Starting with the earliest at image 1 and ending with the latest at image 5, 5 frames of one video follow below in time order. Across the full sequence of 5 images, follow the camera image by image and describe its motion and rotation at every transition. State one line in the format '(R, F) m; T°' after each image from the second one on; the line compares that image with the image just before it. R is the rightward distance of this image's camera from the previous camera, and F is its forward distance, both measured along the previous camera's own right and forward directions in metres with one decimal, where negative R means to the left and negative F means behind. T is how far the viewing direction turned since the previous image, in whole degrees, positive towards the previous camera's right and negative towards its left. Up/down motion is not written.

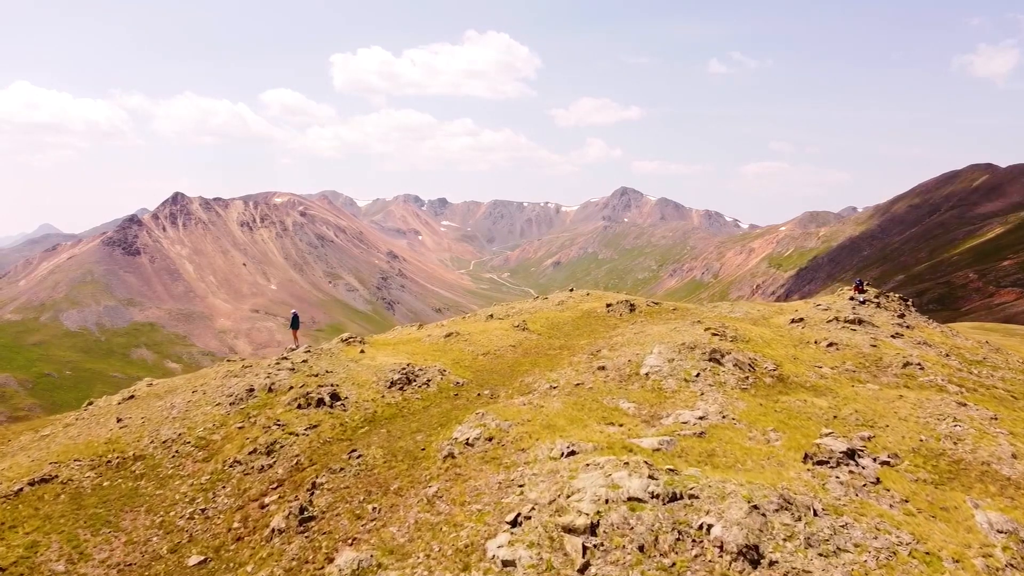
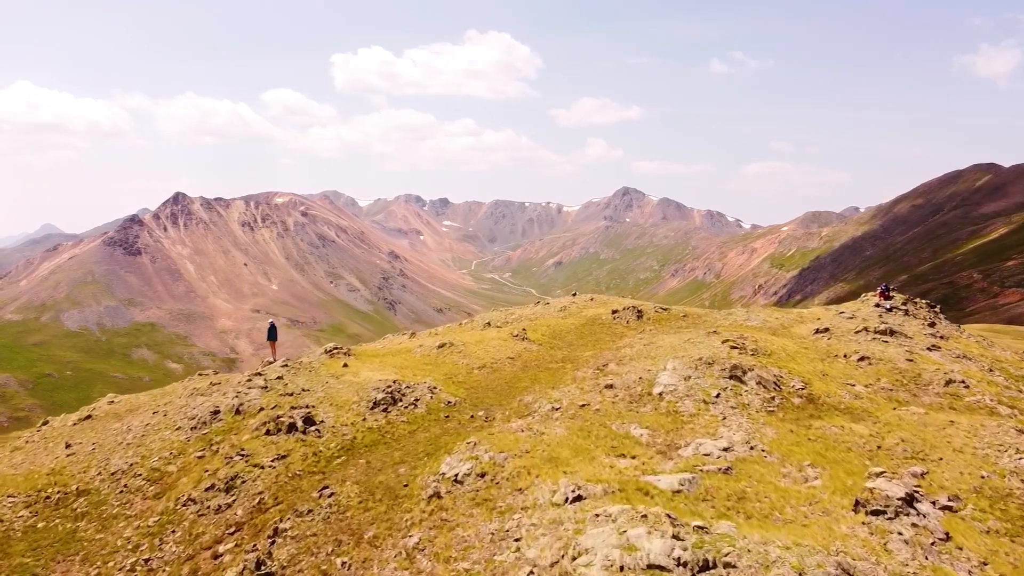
(+0.2, +2.9) m; 0°
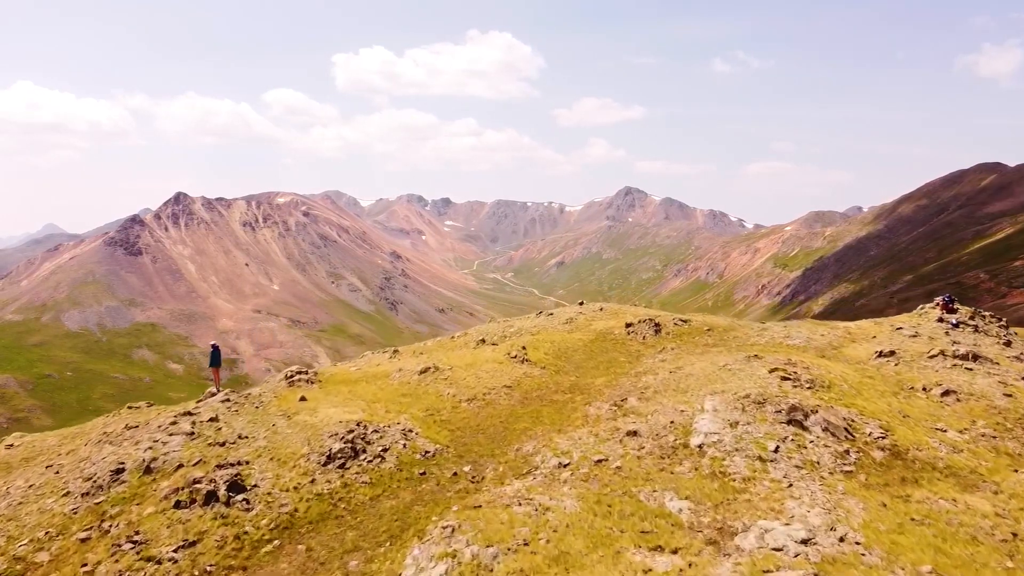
(+0.3, +5.5) m; 0°
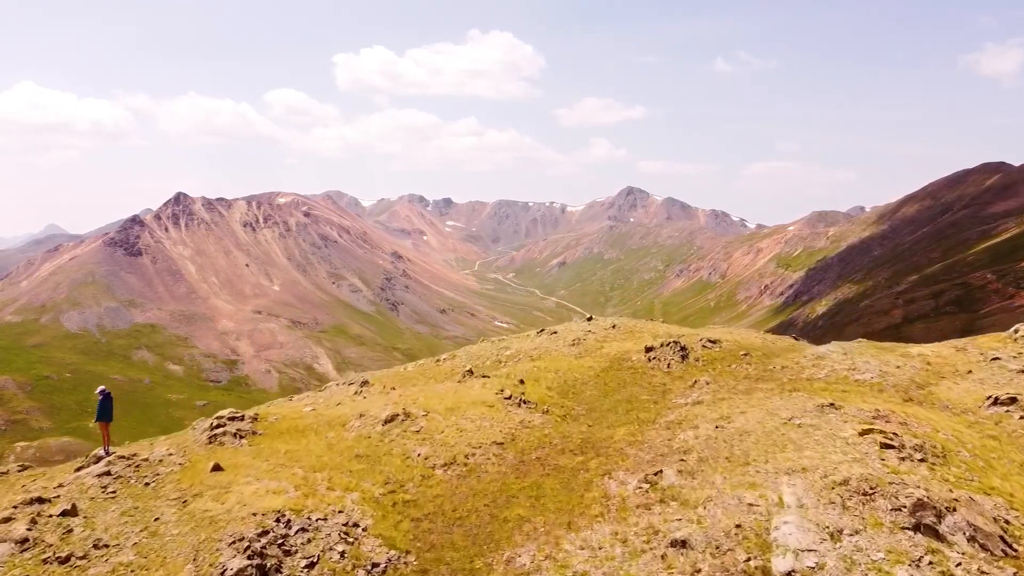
(+0.4, +6.4) m; 0°
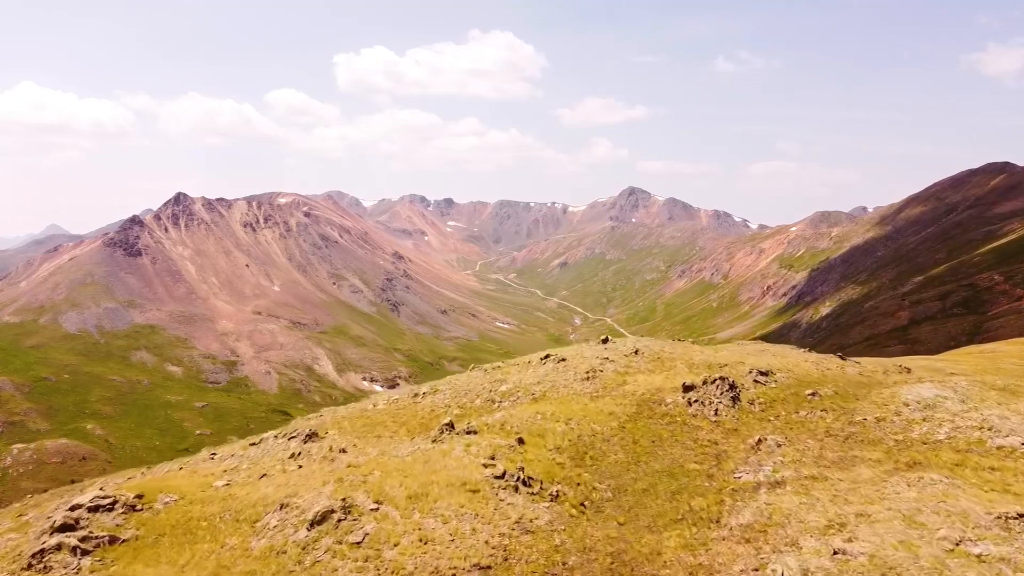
(+0.2, +7.2) m; 0°
